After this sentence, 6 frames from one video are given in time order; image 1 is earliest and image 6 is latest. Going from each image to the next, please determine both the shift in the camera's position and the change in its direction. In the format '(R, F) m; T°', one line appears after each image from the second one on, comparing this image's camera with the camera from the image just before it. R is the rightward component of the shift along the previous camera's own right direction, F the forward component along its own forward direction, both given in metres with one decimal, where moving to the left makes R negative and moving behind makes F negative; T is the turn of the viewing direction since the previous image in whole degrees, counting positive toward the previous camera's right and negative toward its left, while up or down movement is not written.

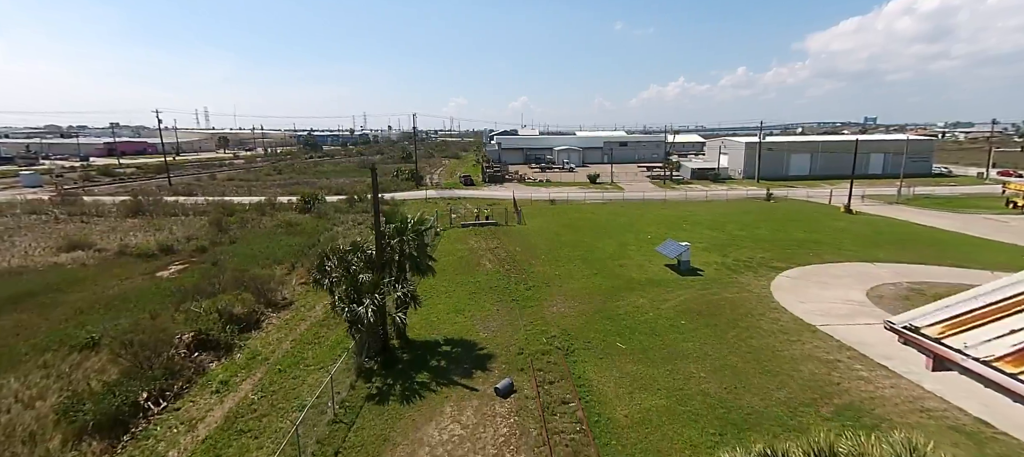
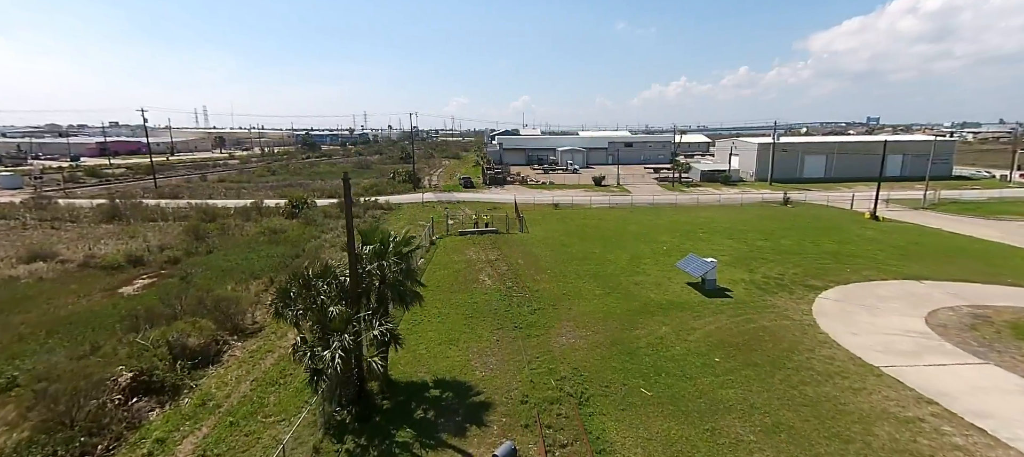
(0.0, +2.3) m; 0°
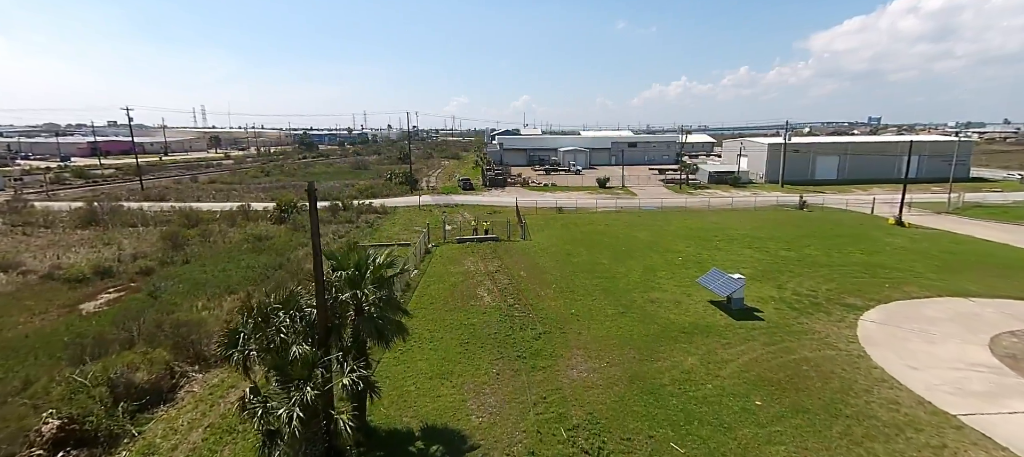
(0.0, +1.9) m; 0°
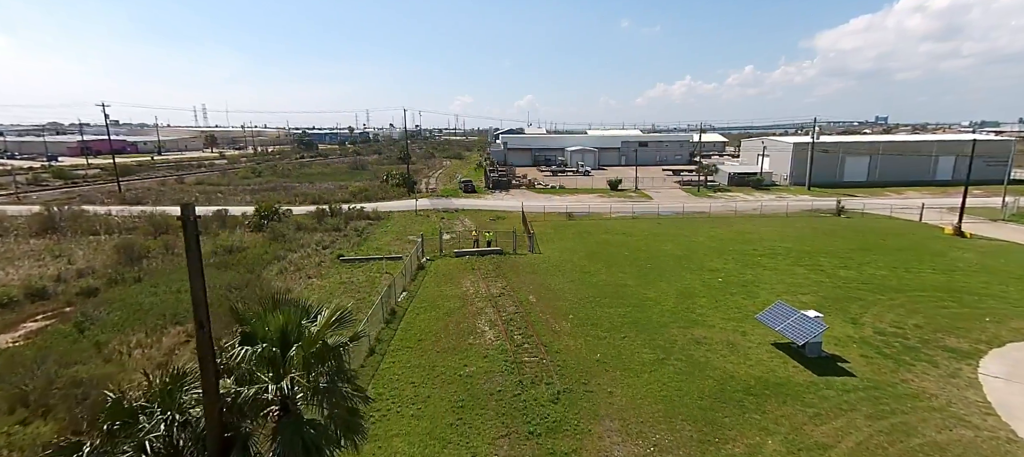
(-0.1, +3.4) m; 0°
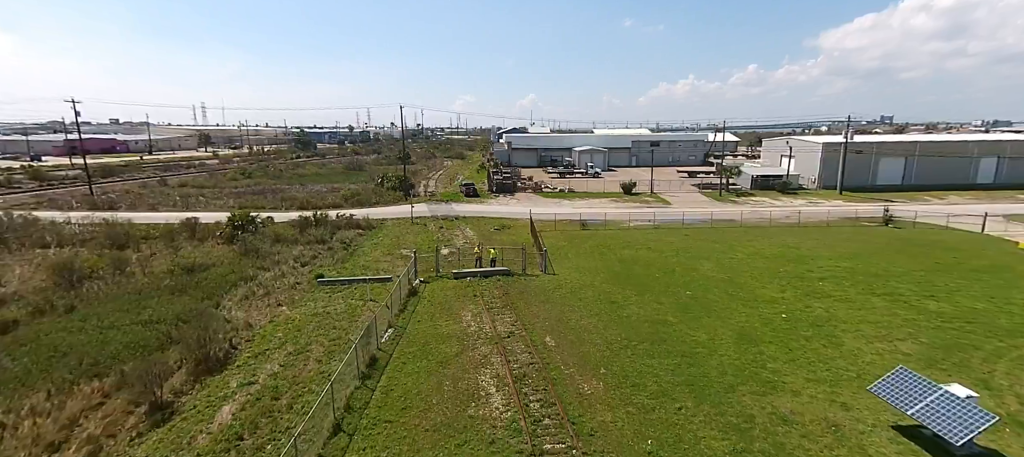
(-0.3, +3.5) m; 0°
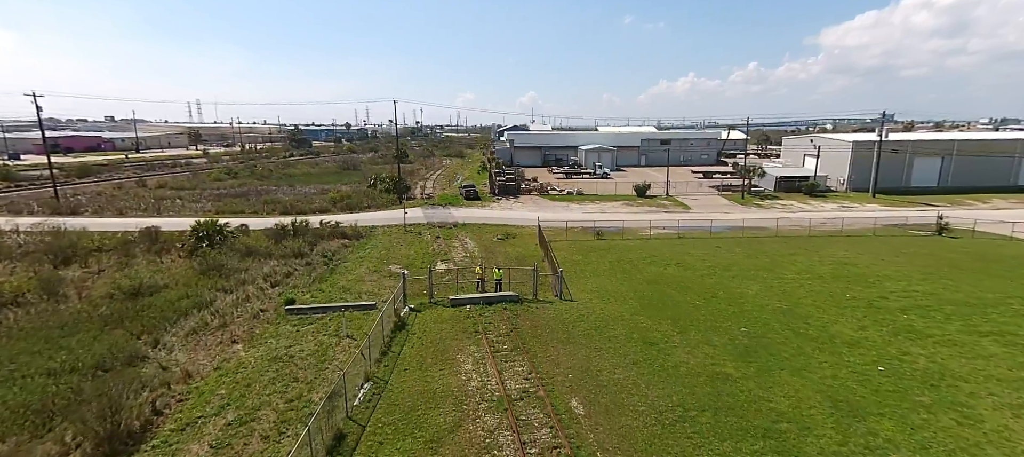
(-0.3, +3.3) m; 0°
